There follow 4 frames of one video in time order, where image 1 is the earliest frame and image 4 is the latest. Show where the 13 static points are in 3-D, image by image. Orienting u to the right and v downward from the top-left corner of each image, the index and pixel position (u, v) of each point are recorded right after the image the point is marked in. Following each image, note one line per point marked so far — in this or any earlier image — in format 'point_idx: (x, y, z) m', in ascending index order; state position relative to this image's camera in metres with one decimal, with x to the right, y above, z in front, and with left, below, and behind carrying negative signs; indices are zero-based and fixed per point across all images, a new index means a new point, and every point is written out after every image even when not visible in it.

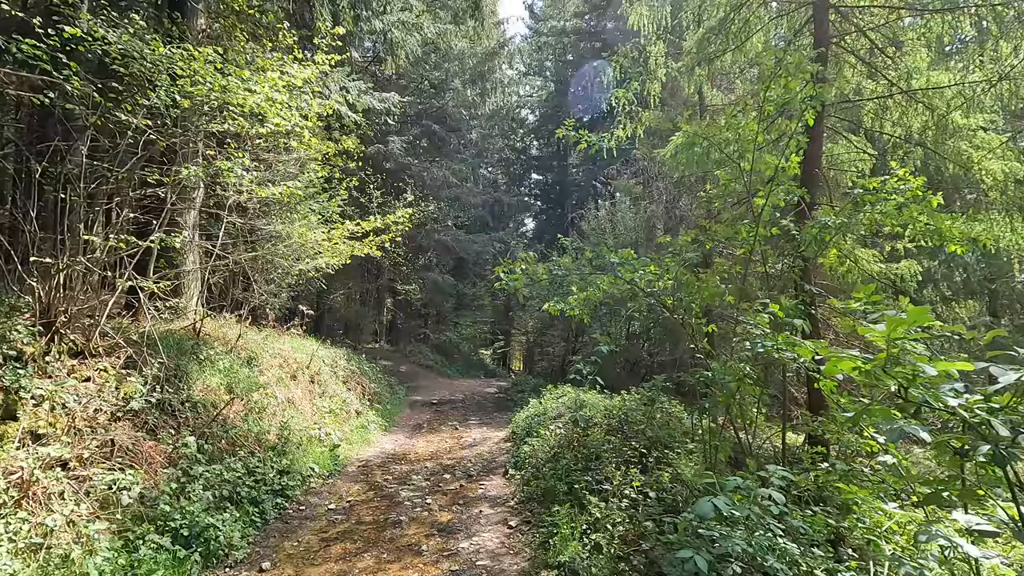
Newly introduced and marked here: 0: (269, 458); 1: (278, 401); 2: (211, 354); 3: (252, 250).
0: (-3.2, -2.2, +7.0) m
1: (-3.8, -1.8, +8.7) m
2: (-4.6, -1.0, +8.2) m
3: (-4.9, +0.7, +10.0) m
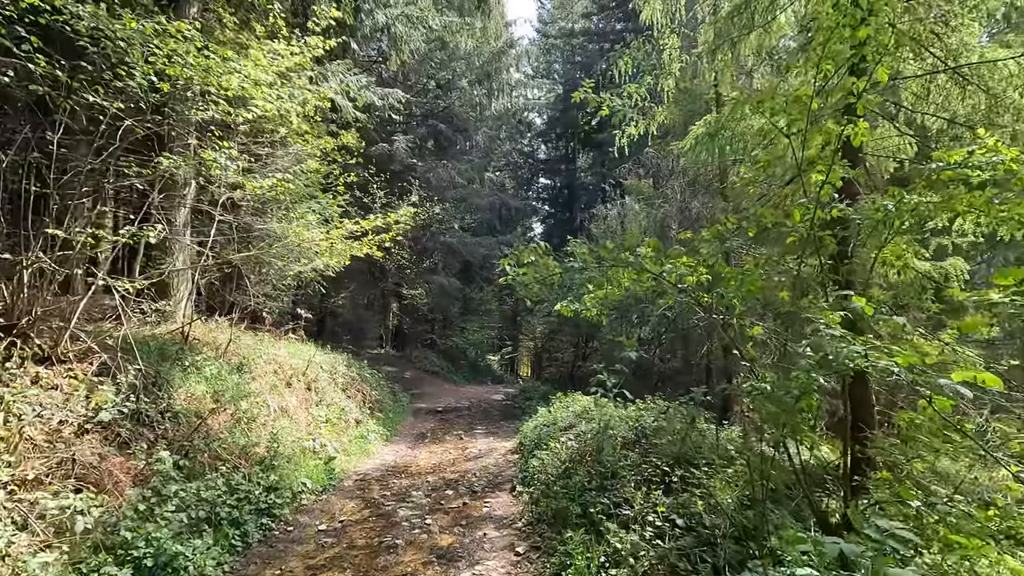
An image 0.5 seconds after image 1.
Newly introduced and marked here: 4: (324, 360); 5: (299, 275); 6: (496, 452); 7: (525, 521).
0: (-3.1, -2.2, +6.5) m
1: (-3.7, -1.9, +8.1) m
2: (-4.5, -1.0, +7.7) m
3: (-4.7, +0.7, +9.5) m
4: (-4.0, -1.5, +11.5) m
5: (-4.4, +0.3, +11.1) m
6: (-0.3, -3.1, +10.2) m
7: (+0.2, -2.7, +6.2) m
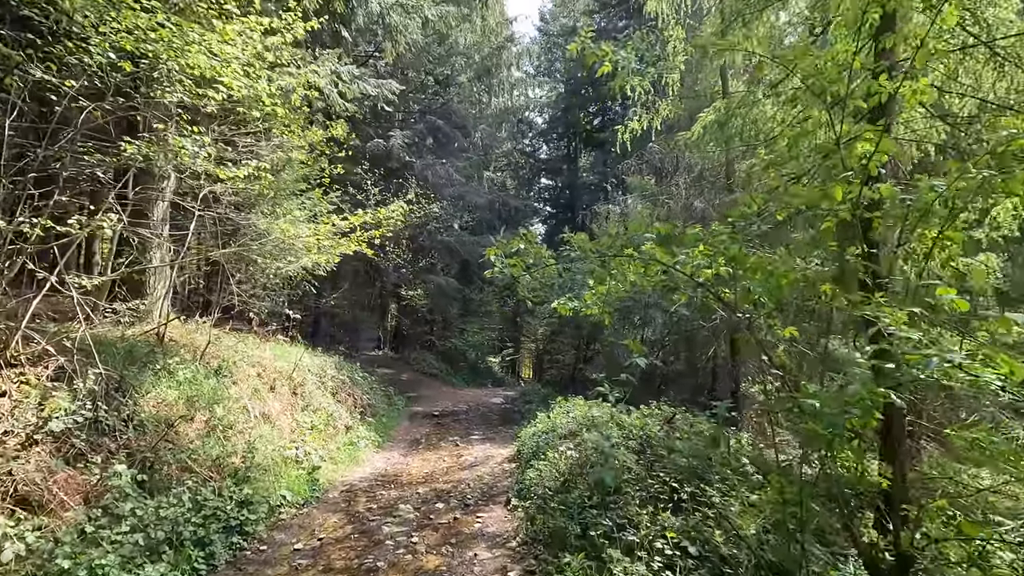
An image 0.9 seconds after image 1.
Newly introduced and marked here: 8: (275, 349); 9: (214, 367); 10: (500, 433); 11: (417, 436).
0: (-3.2, -2.2, +6.0) m
1: (-3.7, -1.8, +7.6) m
2: (-4.6, -1.0, +7.2) m
3: (-4.8, +0.7, +9.0) m
4: (-4.1, -1.5, +11.0) m
5: (-4.5, +0.3, +10.6) m
6: (-0.4, -3.1, +9.7) m
7: (+0.1, -2.7, +5.7) m
8: (-4.5, -1.2, +10.3) m
9: (-4.4, -1.2, +8.0) m
10: (-0.3, -3.4, +12.7) m
11: (-2.2, -3.4, +12.4) m
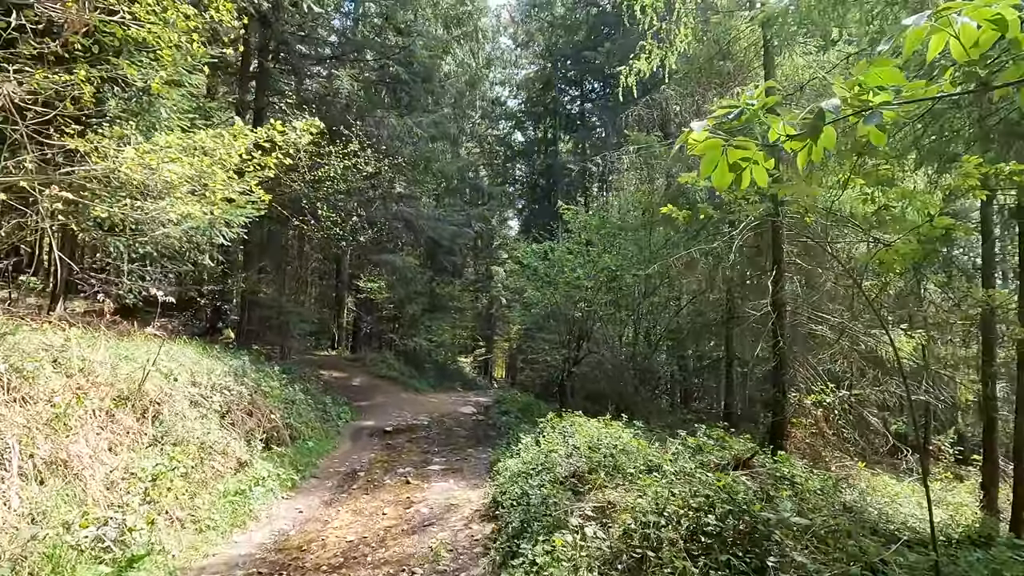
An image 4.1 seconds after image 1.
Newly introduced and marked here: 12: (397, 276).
0: (-3.3, -1.8, +2.6) m
1: (-3.9, -1.4, +4.2) m
2: (-4.8, -0.6, +3.7) m
3: (-5.1, +1.1, +5.5) m
4: (-4.4, -1.1, +7.5) m
5: (-4.8, +0.7, +7.2) m
6: (-0.7, -2.7, +6.4) m
7: (0.0, -2.3, +2.4) m
8: (-4.9, -0.7, +6.8) m
9: (-4.6, -0.8, +4.5) m
10: (-0.8, -3.0, +9.5) m
11: (-2.6, -3.0, +9.0) m
12: (-3.8, +0.4, +17.5) m
